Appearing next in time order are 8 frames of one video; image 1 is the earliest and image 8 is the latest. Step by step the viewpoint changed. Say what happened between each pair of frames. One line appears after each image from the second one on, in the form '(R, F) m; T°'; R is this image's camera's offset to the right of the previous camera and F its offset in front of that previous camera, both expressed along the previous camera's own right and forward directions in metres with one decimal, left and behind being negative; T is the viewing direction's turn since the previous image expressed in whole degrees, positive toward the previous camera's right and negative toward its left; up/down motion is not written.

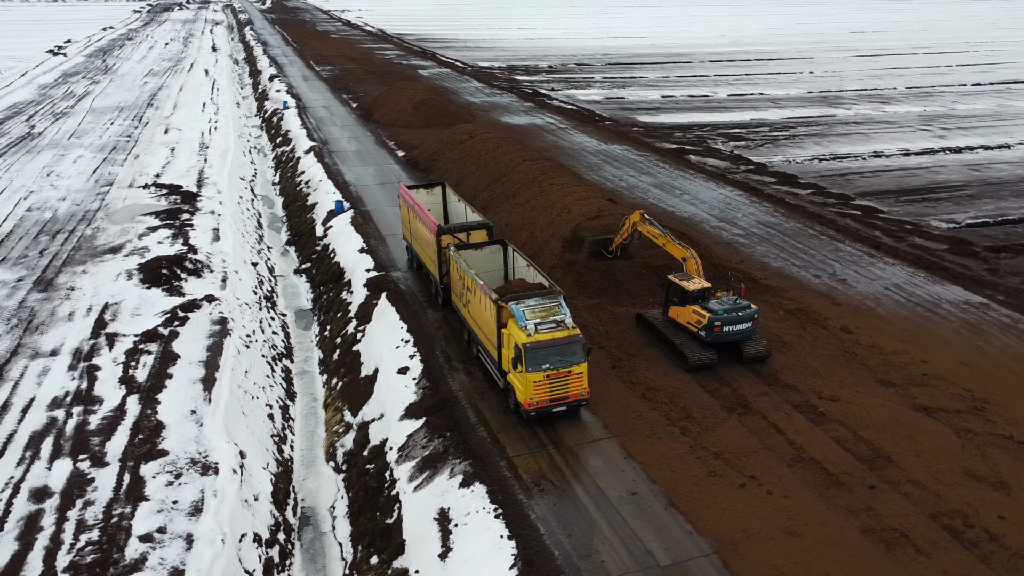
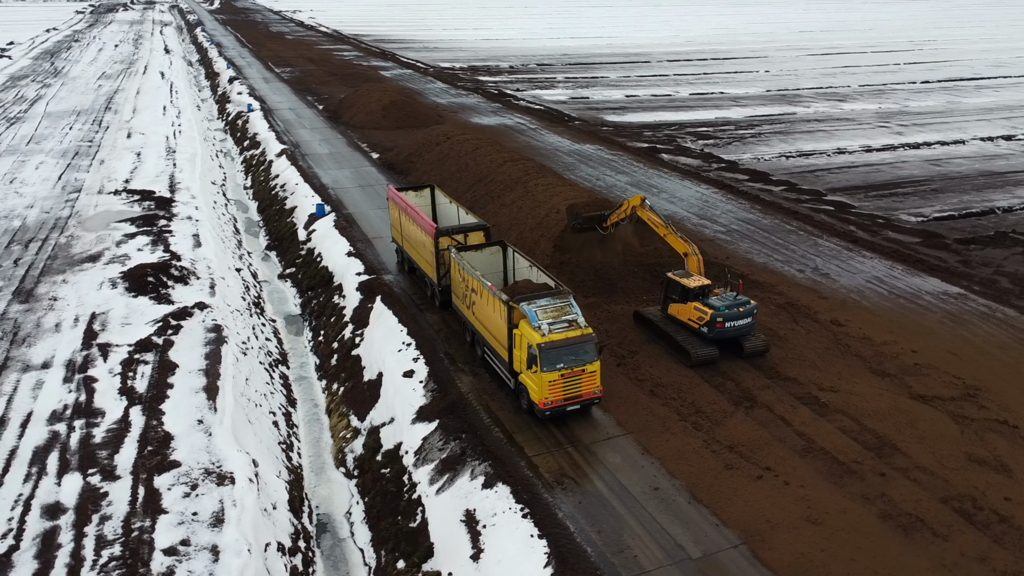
(-1.1, 0.0) m; +3°
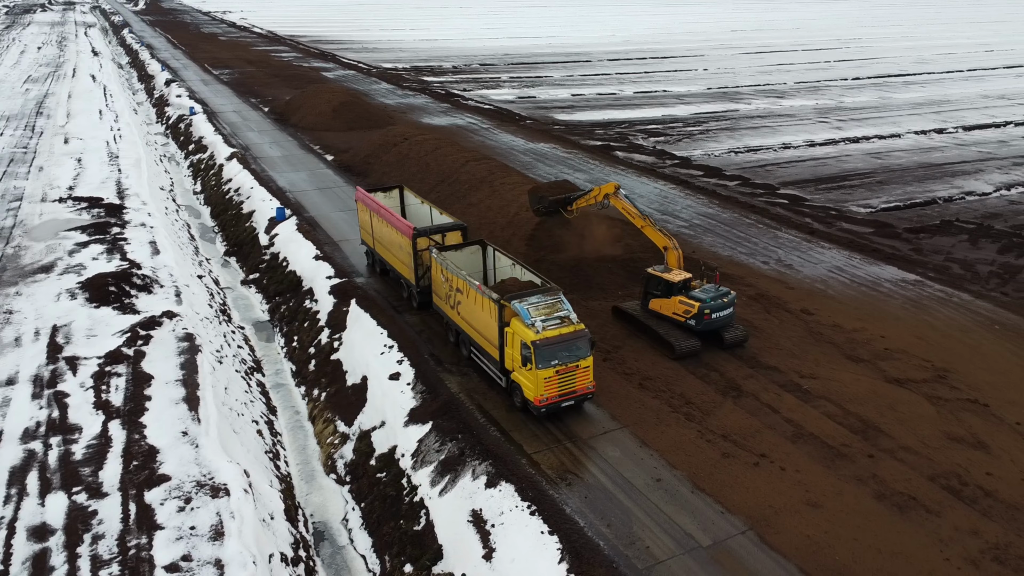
(-1.0, +0.1) m; +4°
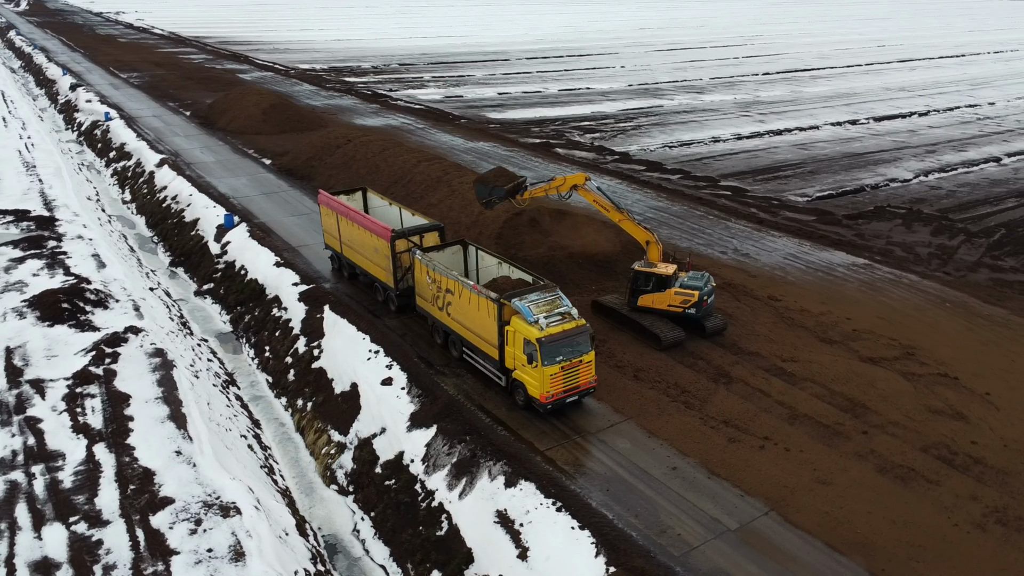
(-1.7, +0.1) m; +6°
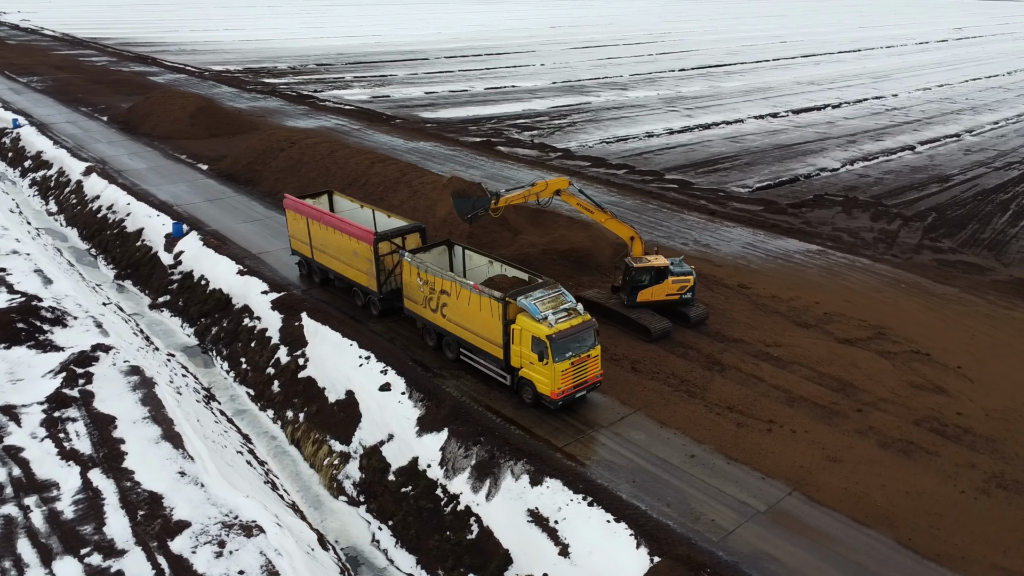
(-1.8, +0.2) m; +6°
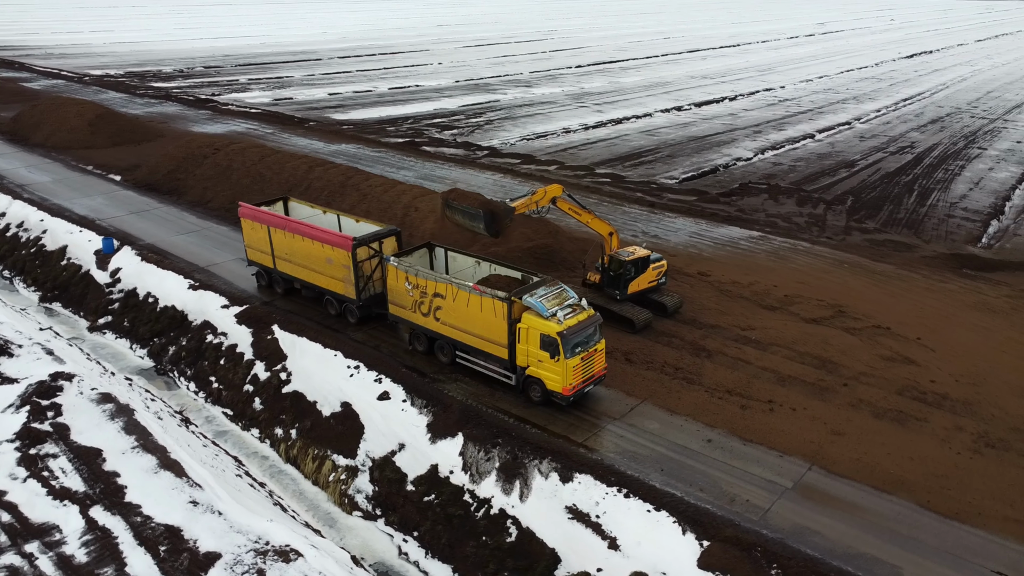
(-2.2, +0.2) m; +8°
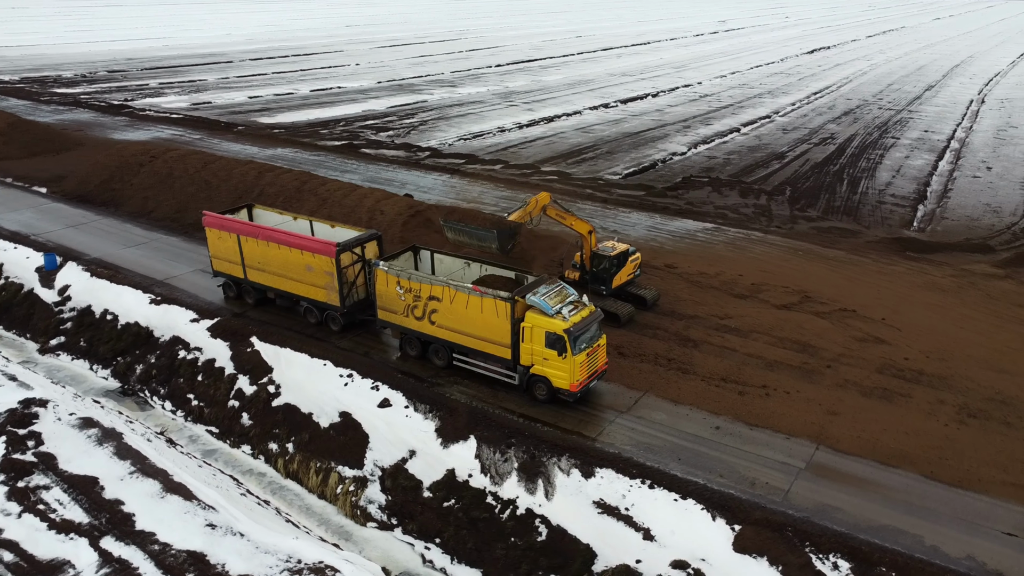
(-1.8, +0.1) m; +6°
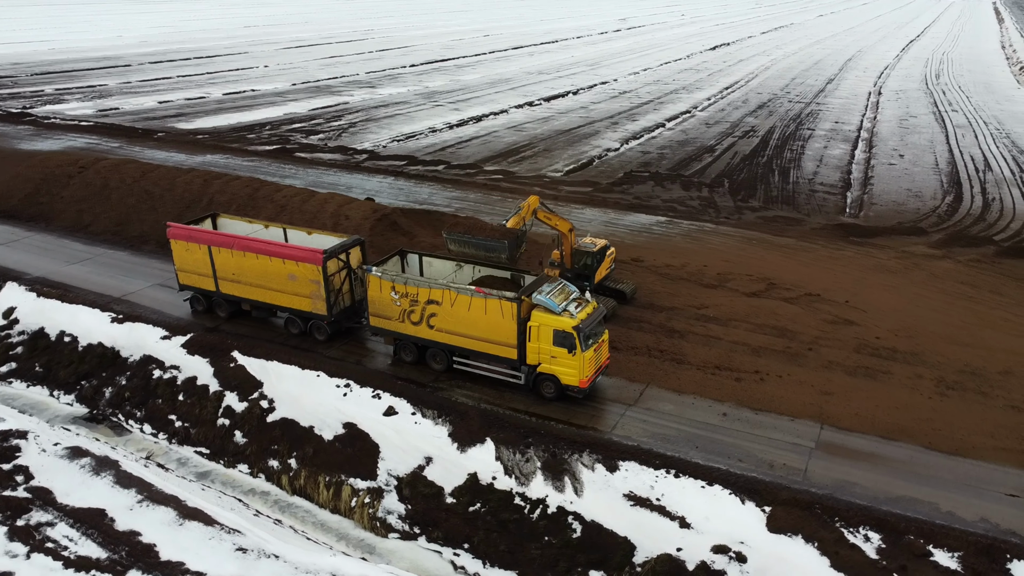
(-1.9, +0.1) m; +7°
